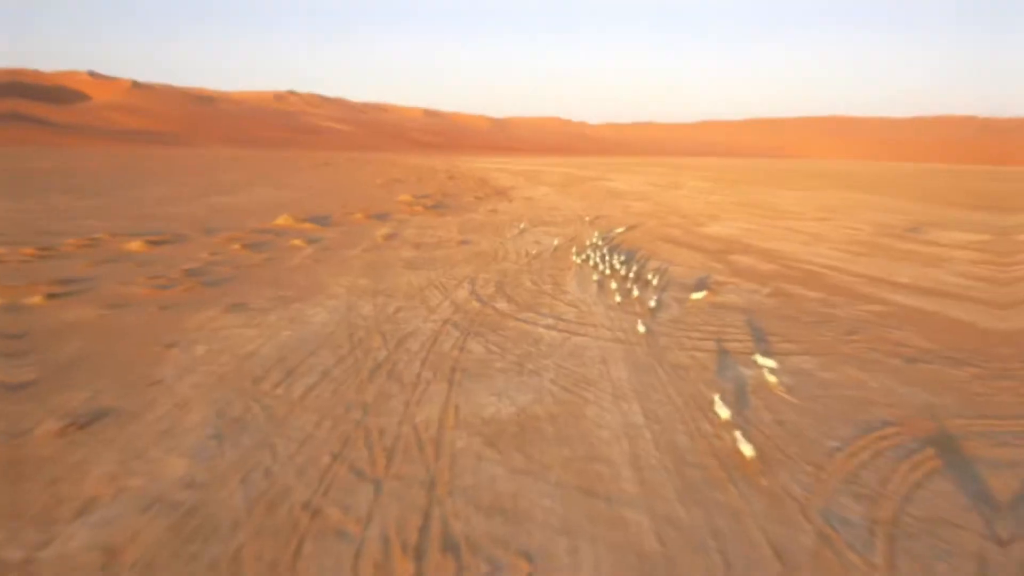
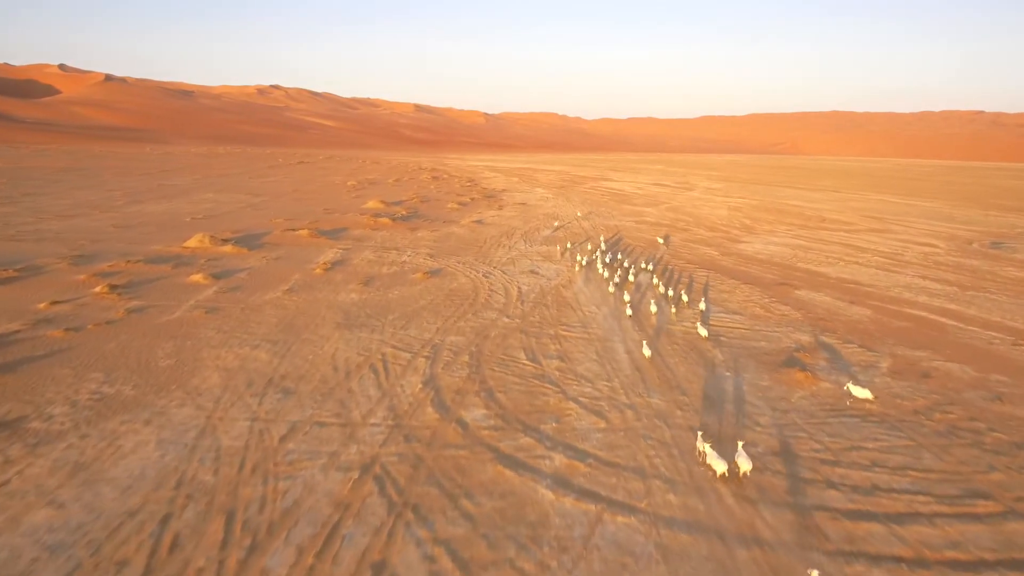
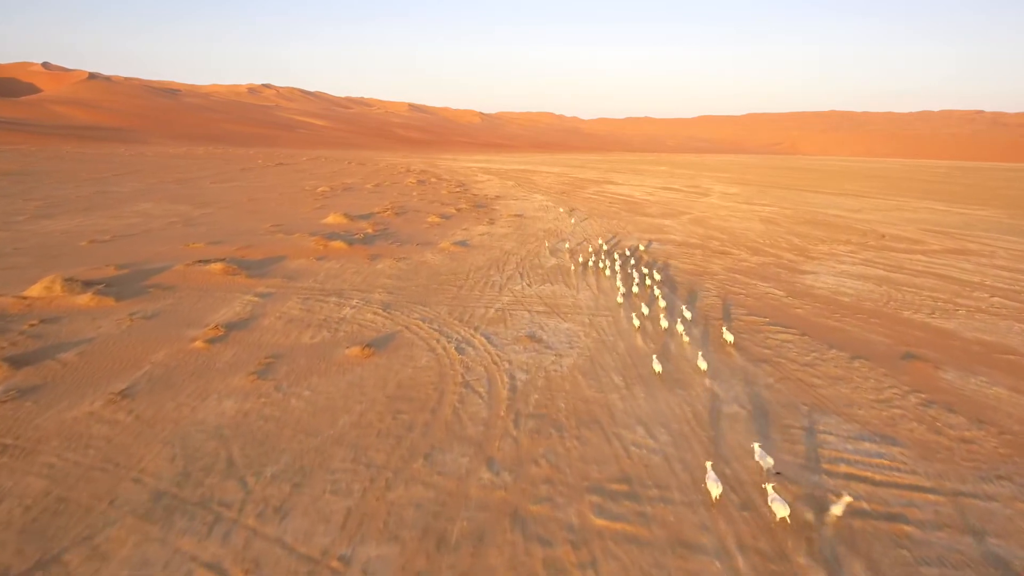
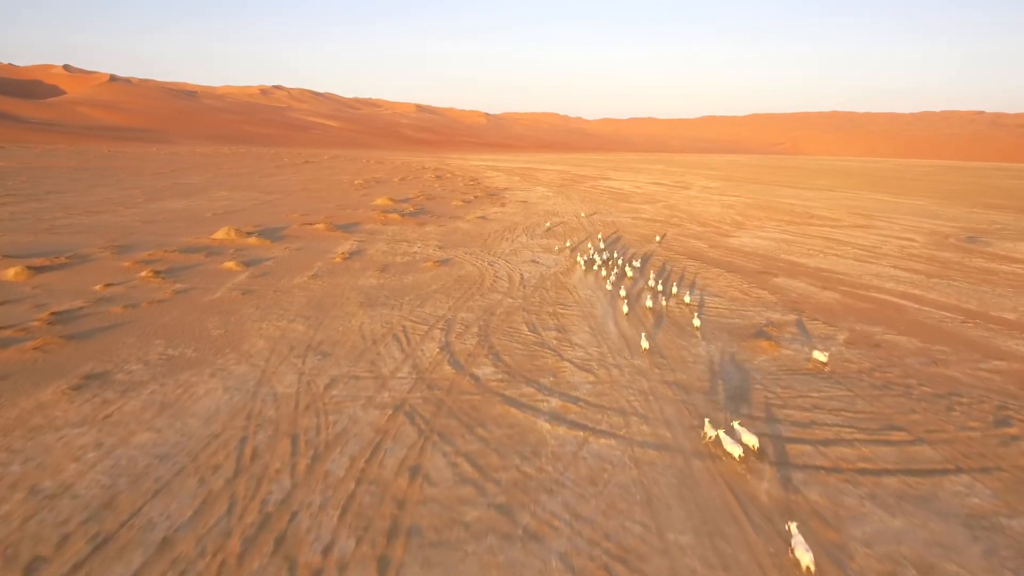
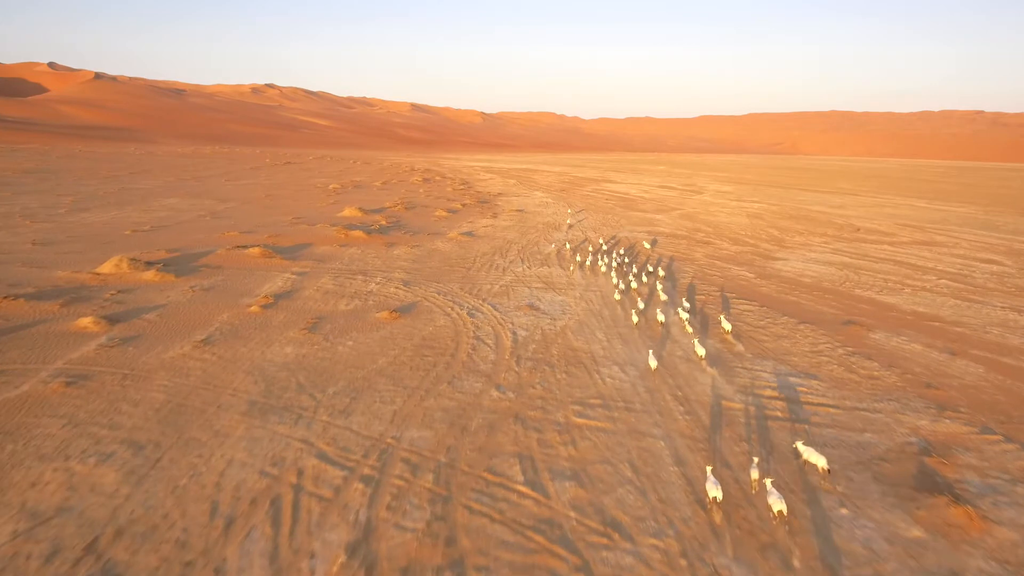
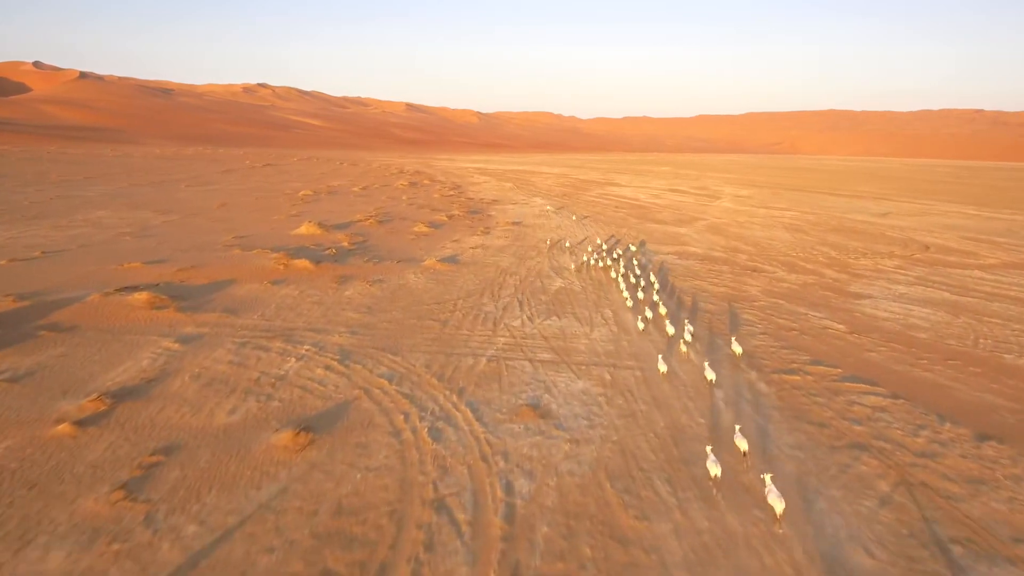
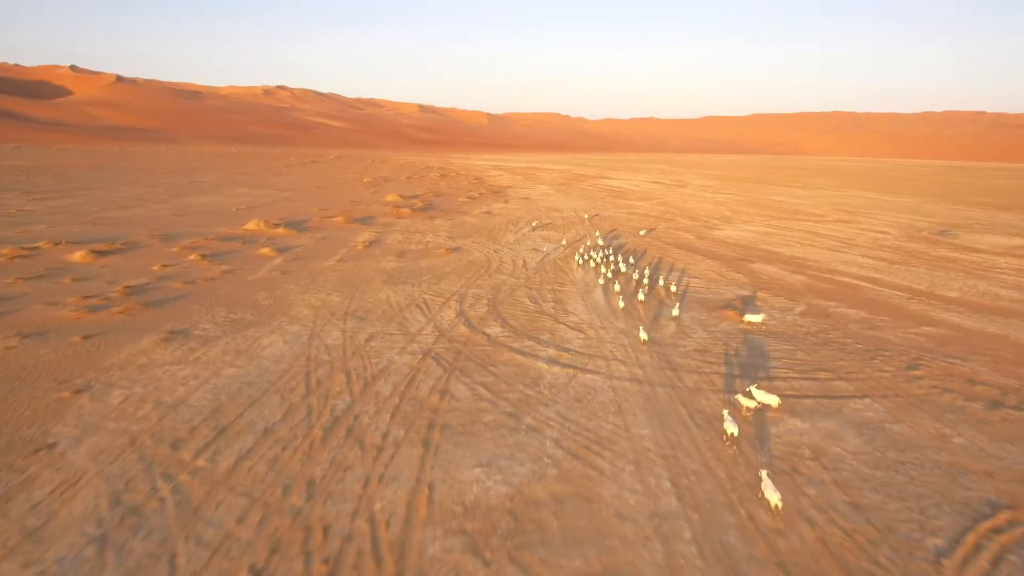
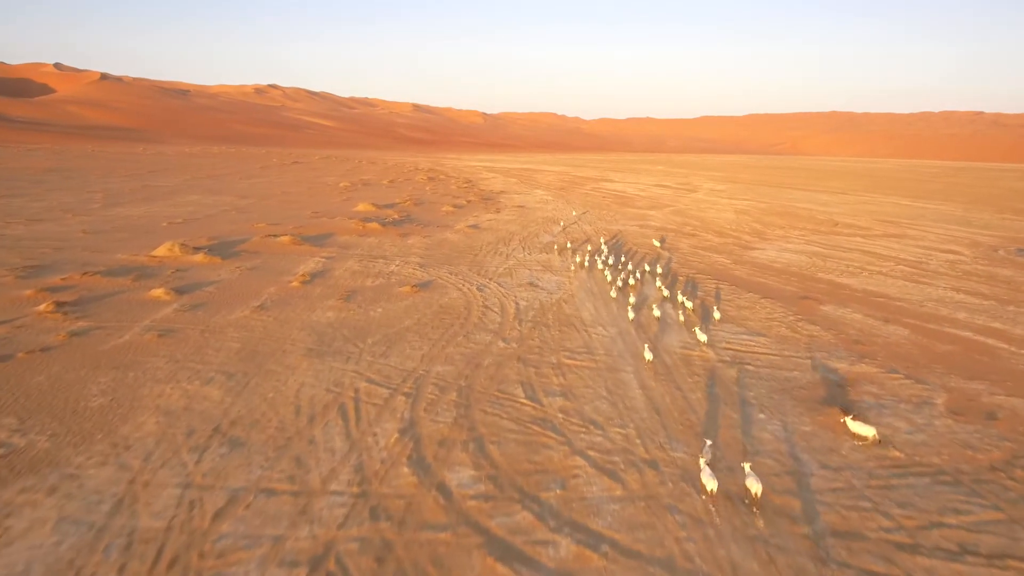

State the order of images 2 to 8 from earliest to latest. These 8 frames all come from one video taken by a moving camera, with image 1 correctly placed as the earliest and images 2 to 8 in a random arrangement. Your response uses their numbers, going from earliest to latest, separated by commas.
7, 4, 2, 8, 5, 3, 6
